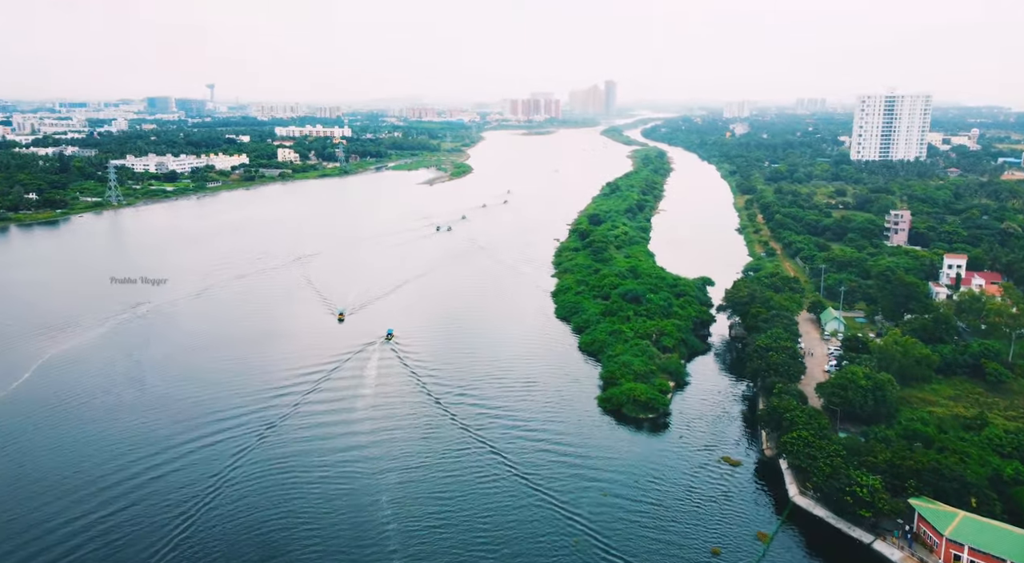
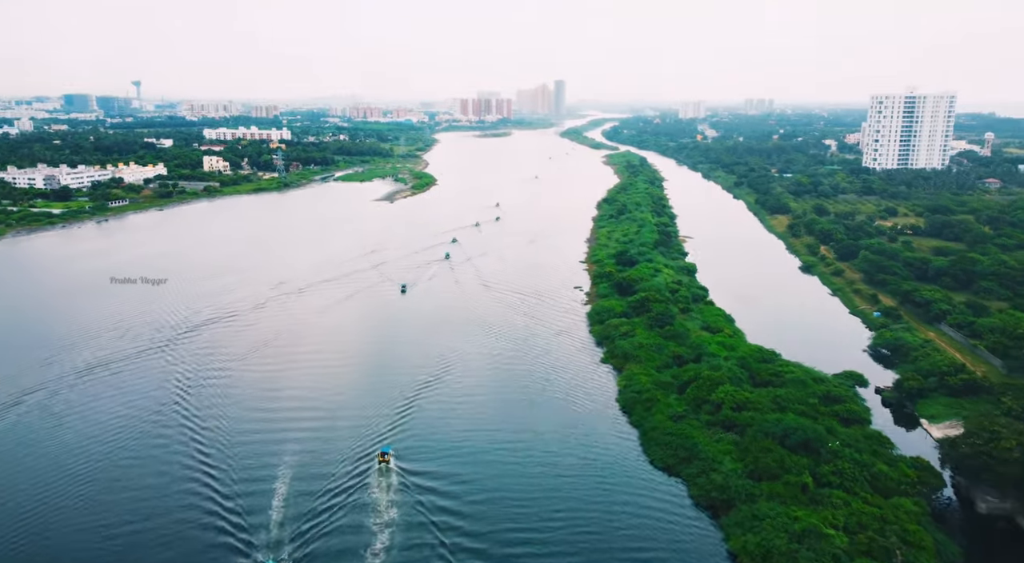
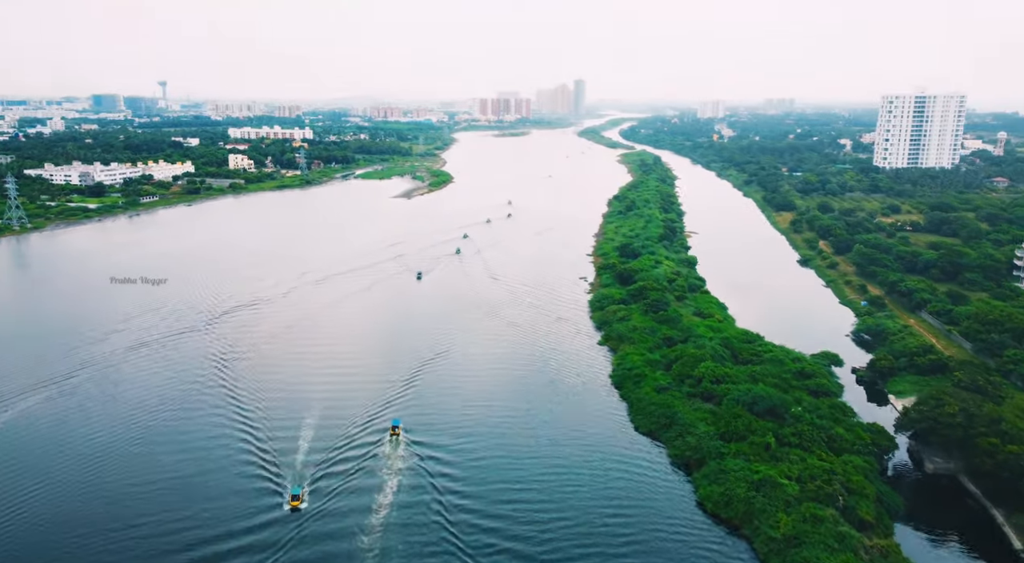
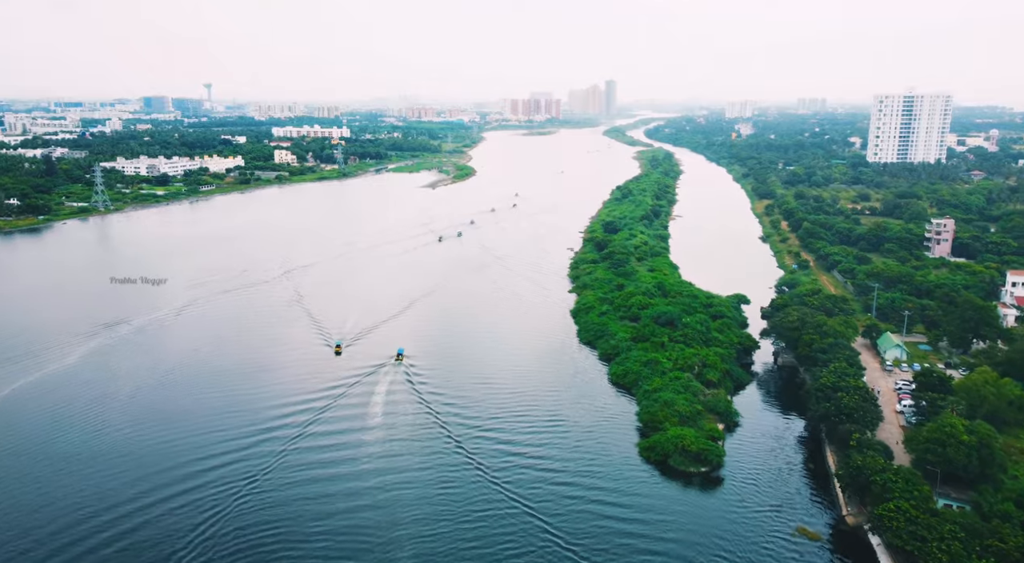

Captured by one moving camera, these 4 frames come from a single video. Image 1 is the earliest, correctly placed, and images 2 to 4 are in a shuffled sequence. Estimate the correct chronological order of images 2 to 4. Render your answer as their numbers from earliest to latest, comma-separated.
4, 3, 2
